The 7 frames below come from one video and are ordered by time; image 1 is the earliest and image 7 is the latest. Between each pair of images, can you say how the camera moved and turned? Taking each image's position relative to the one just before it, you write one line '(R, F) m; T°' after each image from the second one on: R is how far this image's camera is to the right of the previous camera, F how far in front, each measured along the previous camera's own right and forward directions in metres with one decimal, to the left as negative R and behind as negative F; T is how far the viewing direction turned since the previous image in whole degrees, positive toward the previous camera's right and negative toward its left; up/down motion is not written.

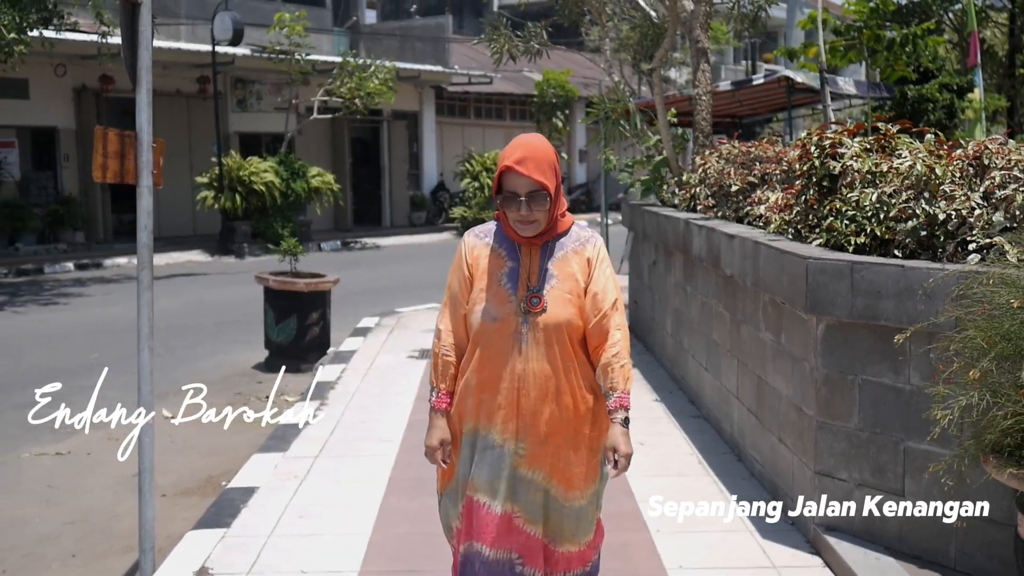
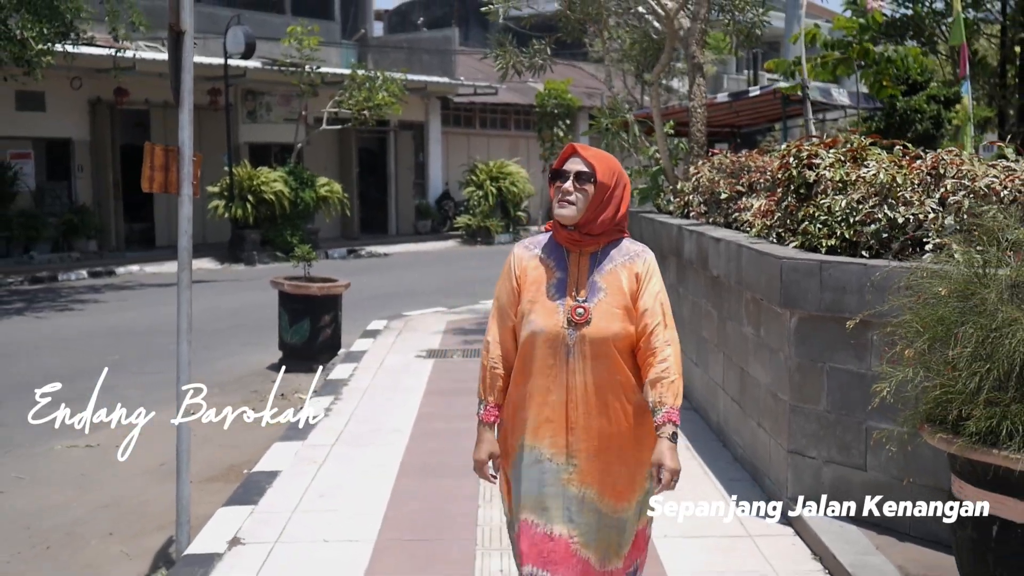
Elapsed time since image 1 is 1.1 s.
(0.0, -0.5) m; 0°
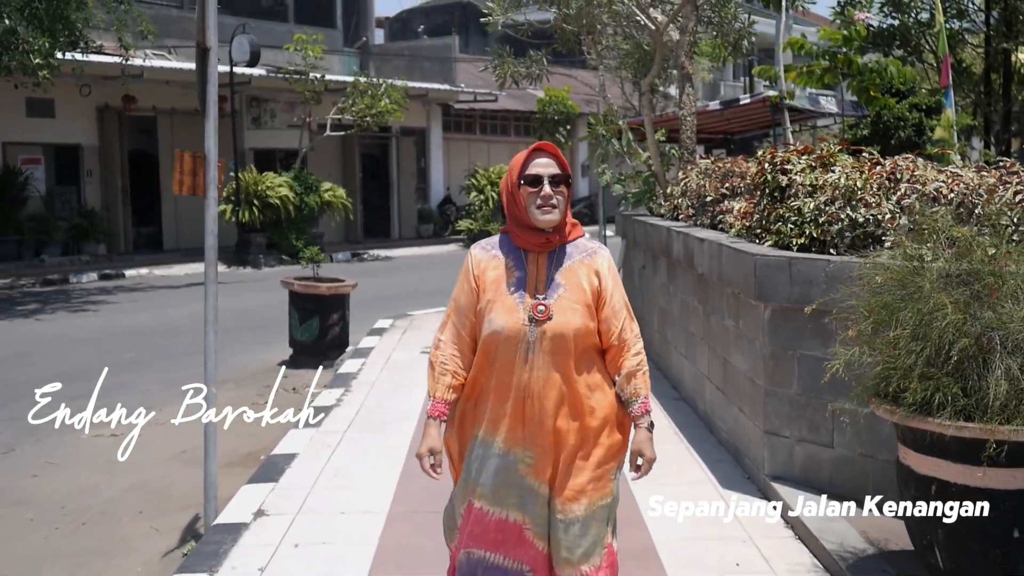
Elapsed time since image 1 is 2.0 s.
(0.0, -0.5) m; 0°
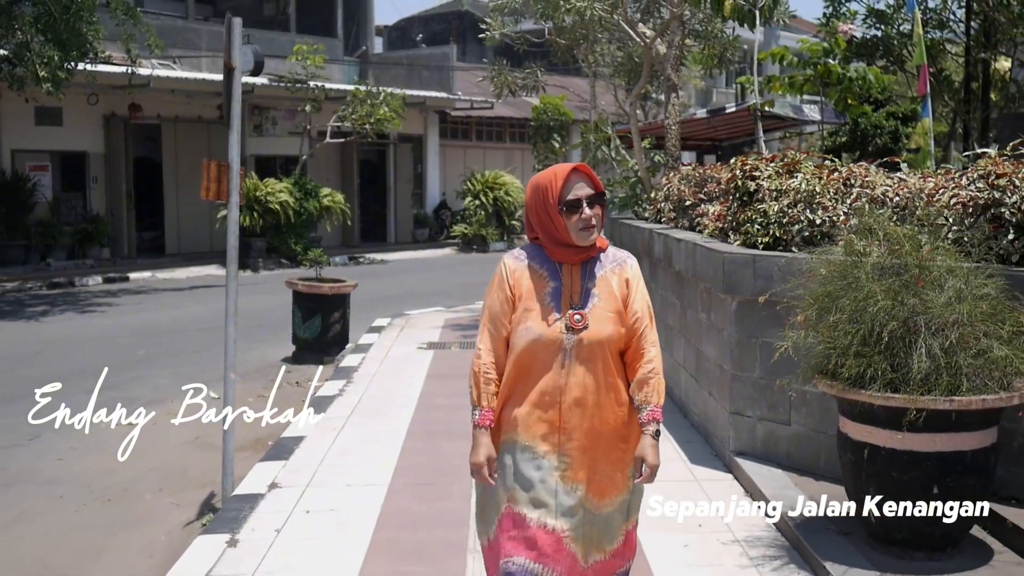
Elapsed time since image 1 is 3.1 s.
(0.0, -0.5) m; 0°
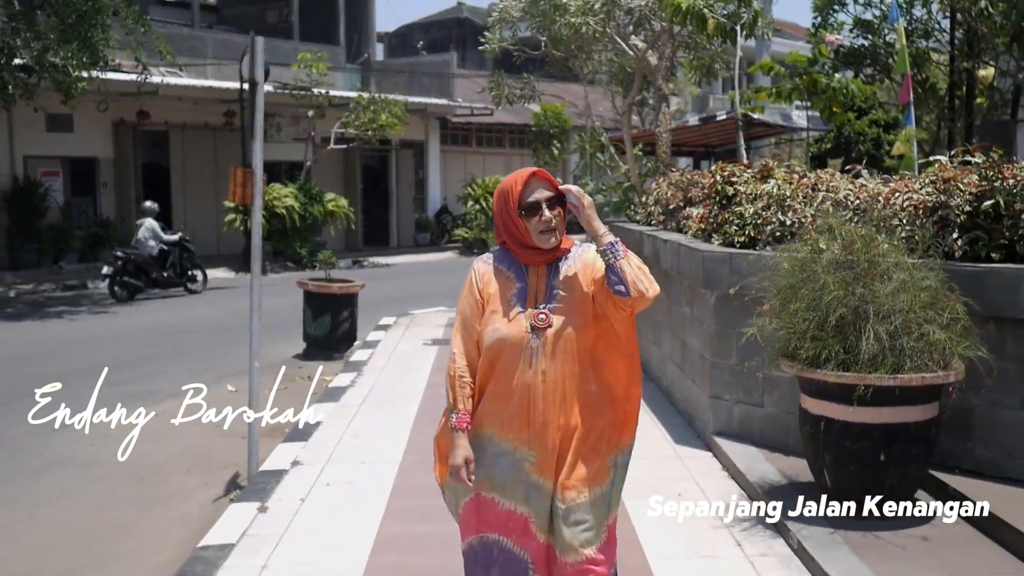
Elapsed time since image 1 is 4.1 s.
(0.0, -0.6) m; 0°
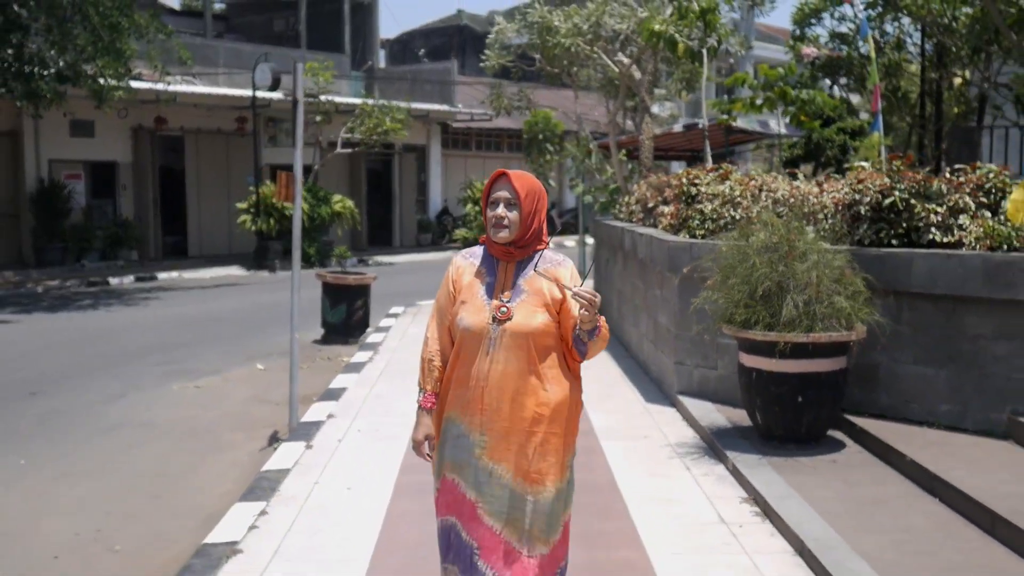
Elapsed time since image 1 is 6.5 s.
(0.0, -1.3) m; 0°
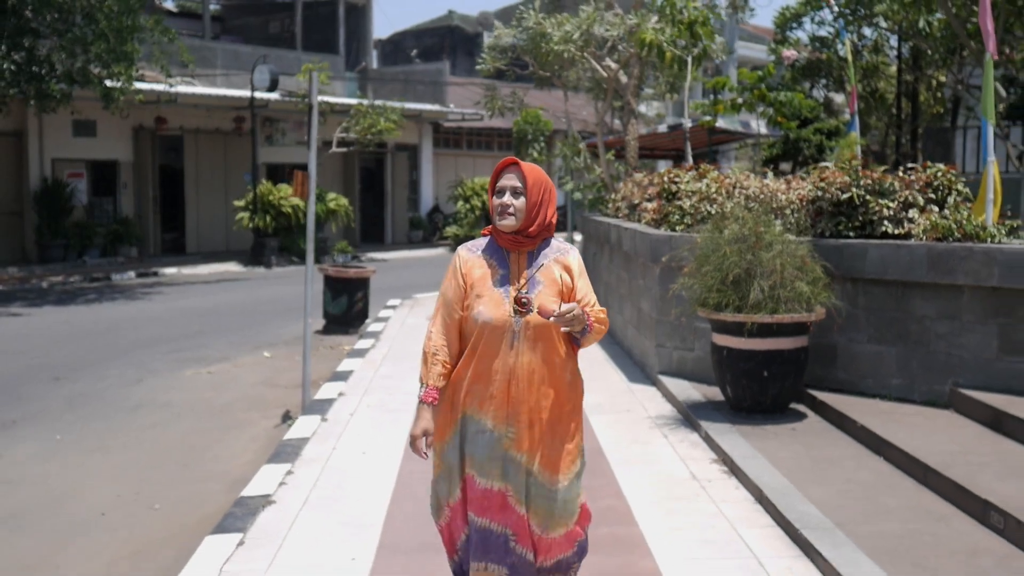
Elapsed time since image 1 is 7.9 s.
(0.0, -0.7) m; +1°
